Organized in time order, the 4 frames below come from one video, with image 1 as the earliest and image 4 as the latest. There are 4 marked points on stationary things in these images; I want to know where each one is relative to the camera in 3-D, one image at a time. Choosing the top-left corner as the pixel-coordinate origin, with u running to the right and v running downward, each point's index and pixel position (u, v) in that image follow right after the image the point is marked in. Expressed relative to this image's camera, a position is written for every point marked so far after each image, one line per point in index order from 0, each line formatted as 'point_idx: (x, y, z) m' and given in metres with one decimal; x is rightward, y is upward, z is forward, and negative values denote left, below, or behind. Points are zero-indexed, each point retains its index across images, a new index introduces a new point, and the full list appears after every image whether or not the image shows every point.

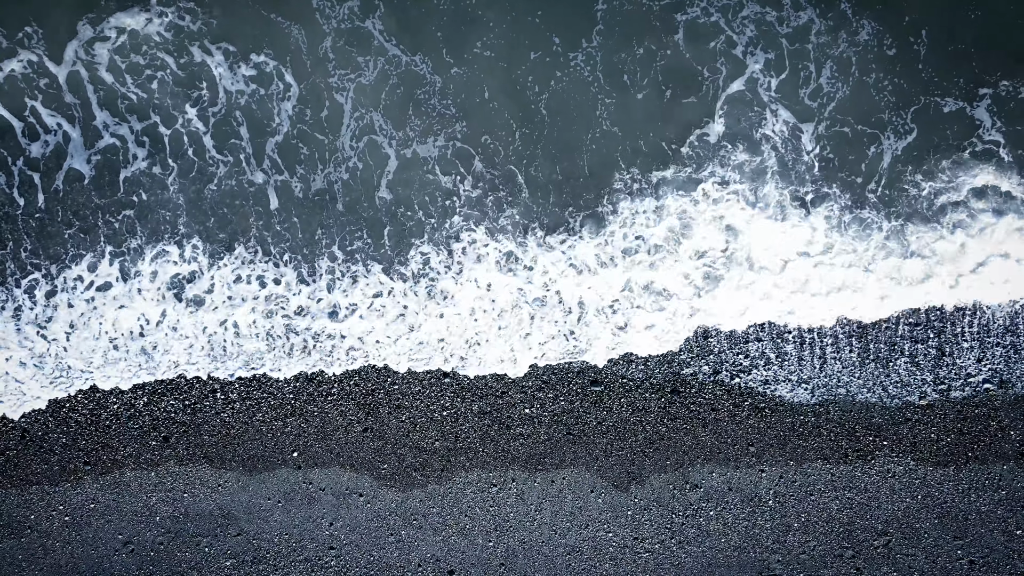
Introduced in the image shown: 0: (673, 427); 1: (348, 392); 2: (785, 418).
0: (+4.9, -4.2, +14.9) m
1: (-5.0, -3.2, +14.7) m
2: (+8.4, -4.0, +14.9) m
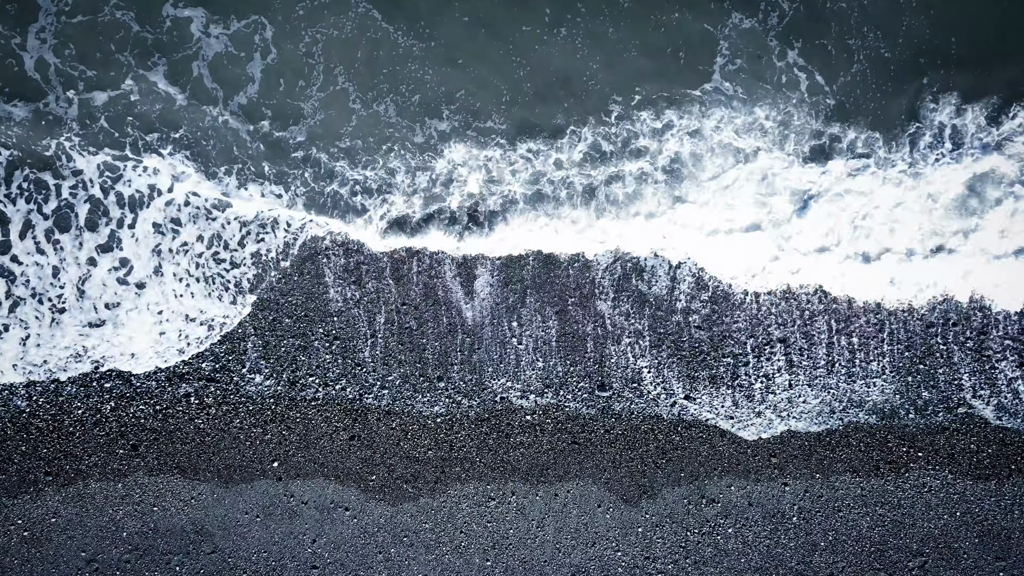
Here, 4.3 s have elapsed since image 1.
0: (+4.9, -4.1, +13.6) m
1: (-5.0, -3.0, +13.5) m
2: (+8.4, -3.9, +13.7) m
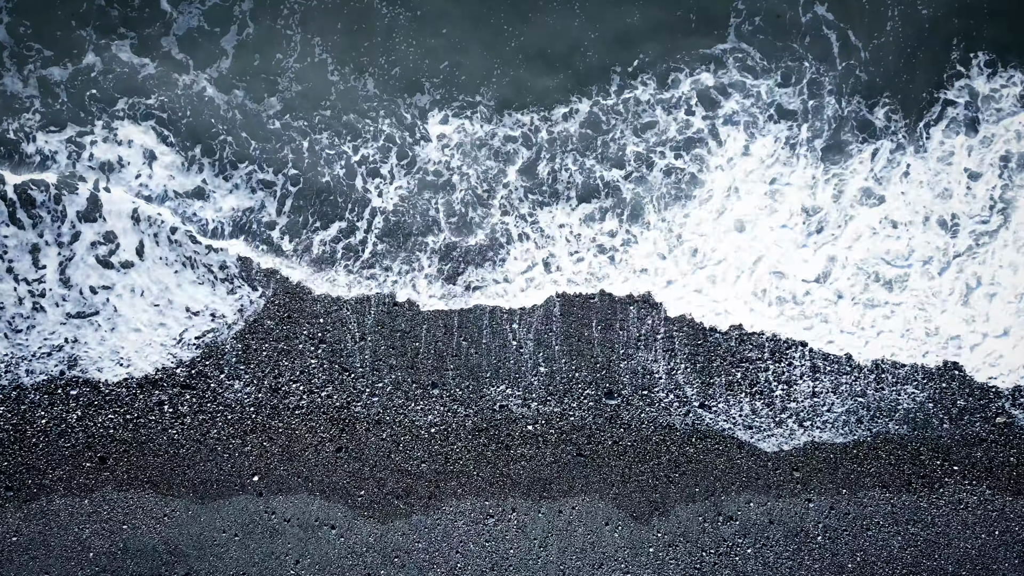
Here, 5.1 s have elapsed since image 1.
0: (+4.9, -4.1, +12.5) m
1: (-5.0, -3.0, +12.5) m
2: (+8.4, -3.9, +12.6) m
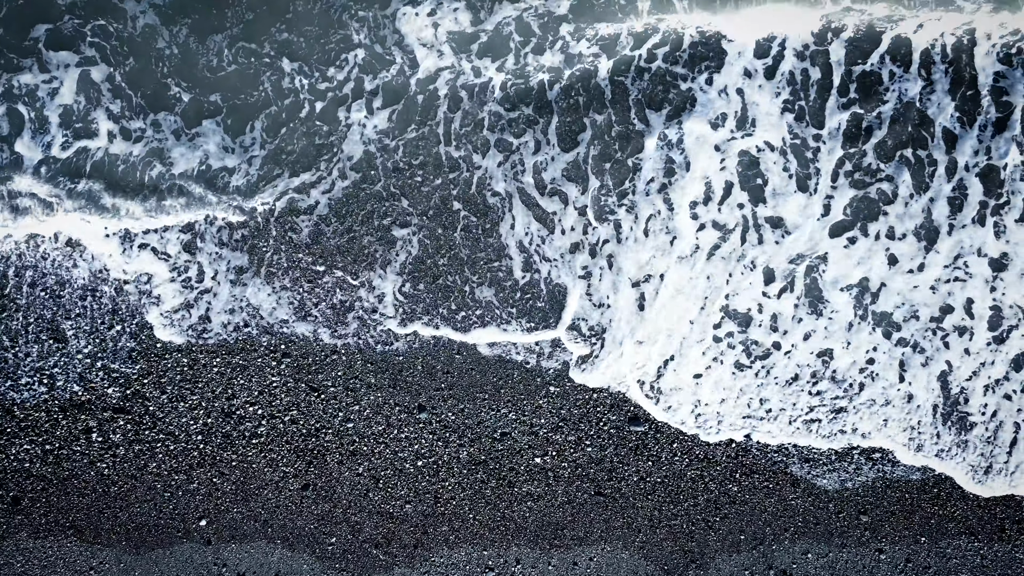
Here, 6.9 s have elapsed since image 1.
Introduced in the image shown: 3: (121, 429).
0: (+5.0, -4.2, +10.3) m
1: (-4.9, -3.1, +10.2) m
2: (+8.4, -4.0, +10.3) m
3: (-8.1, -2.9, +10.1) m
